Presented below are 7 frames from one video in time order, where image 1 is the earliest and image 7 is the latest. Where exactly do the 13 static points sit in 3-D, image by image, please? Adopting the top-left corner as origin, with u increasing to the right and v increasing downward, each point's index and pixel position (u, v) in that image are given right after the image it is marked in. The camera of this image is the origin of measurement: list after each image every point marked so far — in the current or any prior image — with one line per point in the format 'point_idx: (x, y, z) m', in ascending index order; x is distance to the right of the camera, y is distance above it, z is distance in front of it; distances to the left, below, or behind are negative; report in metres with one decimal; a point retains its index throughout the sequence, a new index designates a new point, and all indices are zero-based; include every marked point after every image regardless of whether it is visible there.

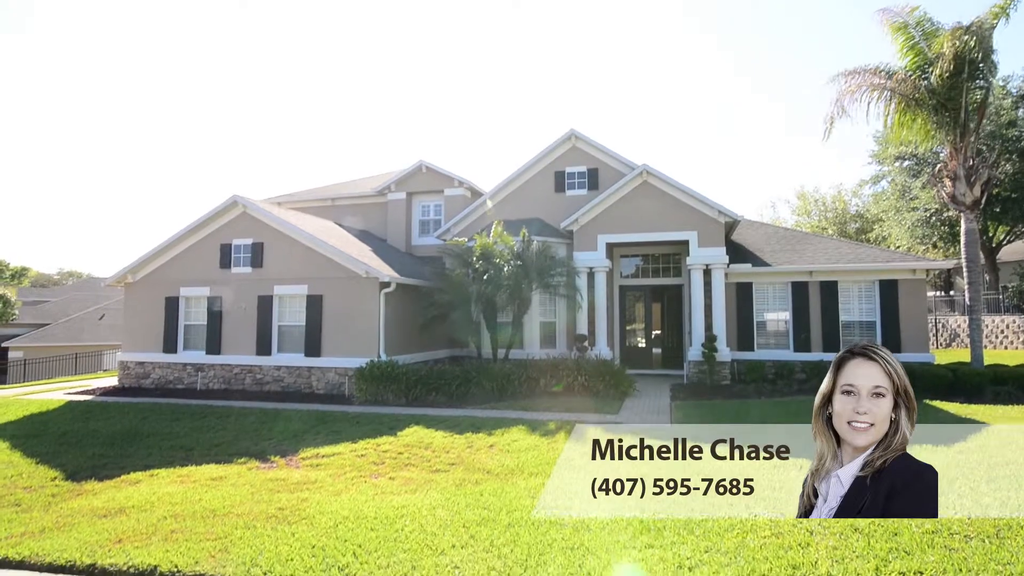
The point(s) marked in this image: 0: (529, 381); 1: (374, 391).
0: (+0.4, -2.2, +13.5) m
1: (-3.2, -2.4, +13.2) m
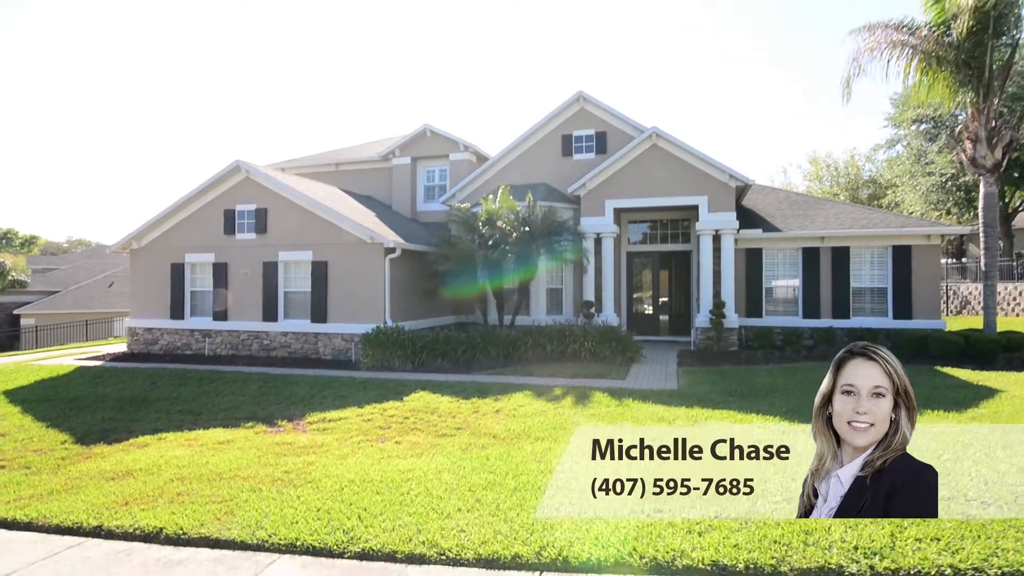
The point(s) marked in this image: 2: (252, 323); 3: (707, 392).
0: (+0.5, -1.4, +13.5) m
1: (-3.1, -1.6, +13.2) m
2: (-6.9, -1.0, +15.2) m
3: (+3.3, -1.8, +9.6) m
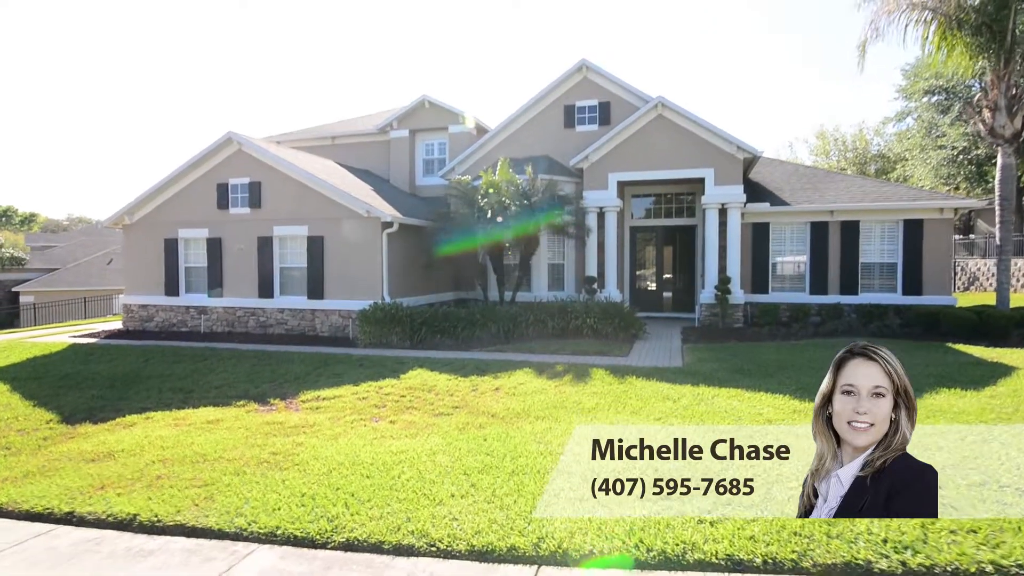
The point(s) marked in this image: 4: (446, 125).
0: (+0.5, -0.8, +13.2) m
1: (-3.1, -1.0, +12.9) m
2: (-6.9, -0.3, +14.9) m
3: (+3.3, -1.3, +9.3) m
4: (-2.2, +5.5, +19.3) m
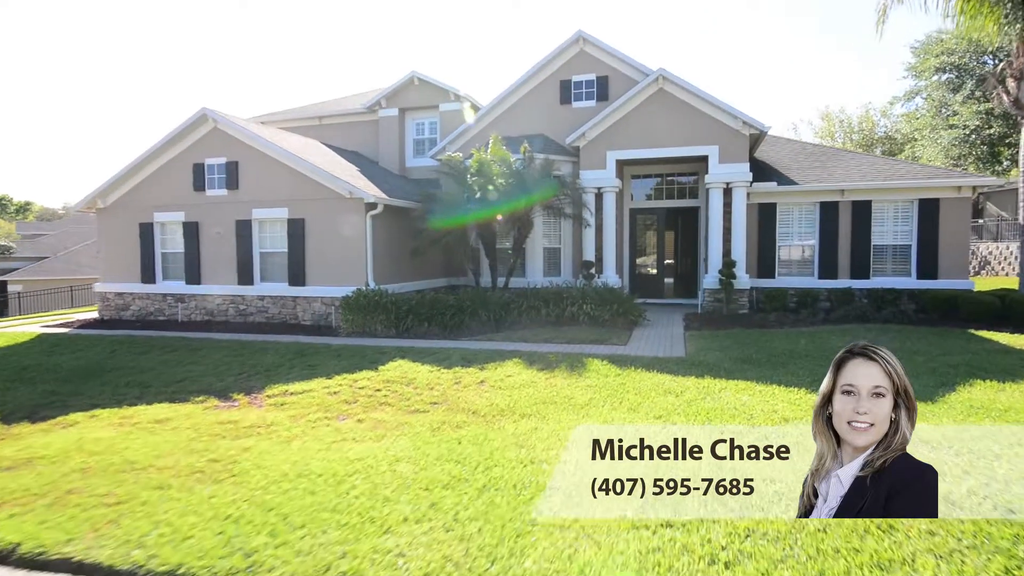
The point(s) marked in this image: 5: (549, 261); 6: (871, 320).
0: (+0.4, -0.5, +12.4) m
1: (-3.2, -0.7, +12.2) m
2: (-7.1, 0.0, +14.2) m
3: (+3.1, -1.1, +8.5) m
4: (-2.4, +6.0, +18.4) m
5: (+1.0, +0.8, +16.0) m
6: (+8.3, -0.7, +13.2) m
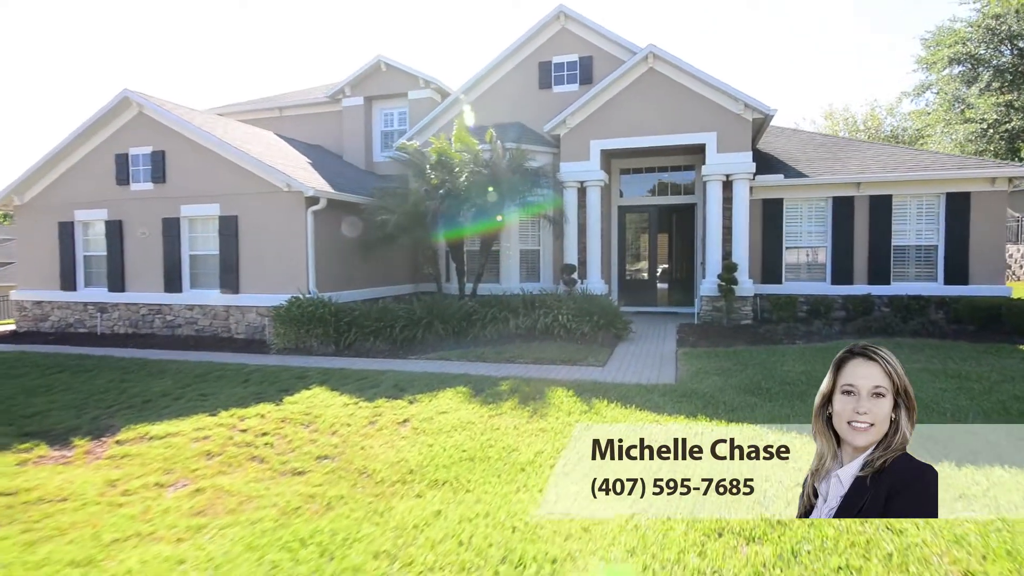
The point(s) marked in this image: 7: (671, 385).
0: (-0.3, -0.7, +10.6) m
1: (-3.9, -0.9, +10.4) m
2: (-7.8, -0.1, +12.3) m
3: (+2.4, -1.2, +6.7) m
4: (-3.1, +5.8, +16.6) m
5: (+0.4, +0.6, +14.2) m
6: (+7.6, -0.9, +11.4) m
7: (+1.9, -1.2, +6.9) m
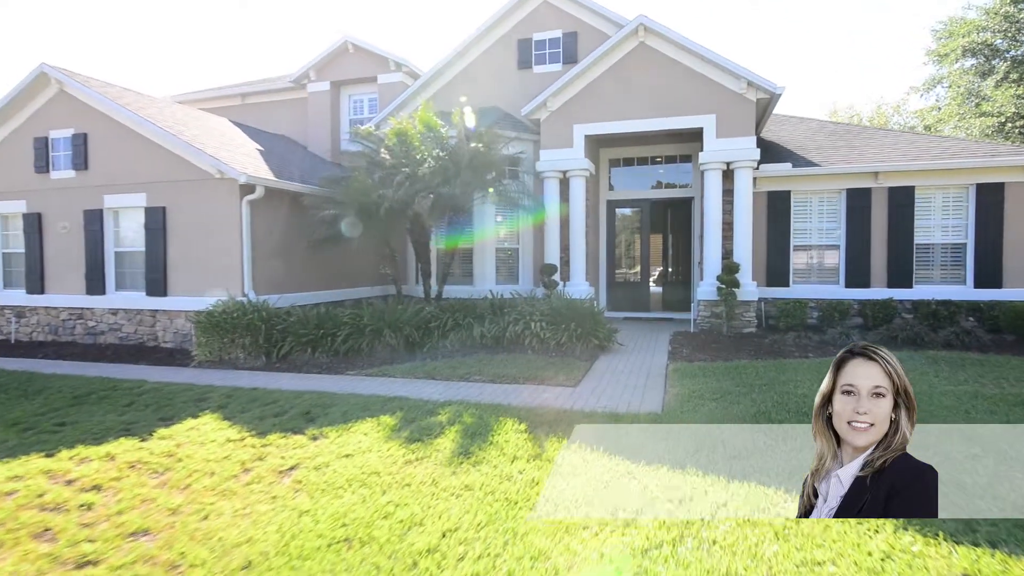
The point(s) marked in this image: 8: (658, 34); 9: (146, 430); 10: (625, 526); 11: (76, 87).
0: (-0.9, -0.7, +9.1) m
1: (-4.5, -0.9, +8.9) m
2: (-8.3, -0.2, +10.8) m
3: (+1.8, -1.2, +5.2) m
4: (-3.7, +5.7, +15.1) m
5: (-0.2, +0.5, +12.7) m
6: (+7.1, -0.9, +9.8) m
7: (+1.4, -1.2, +5.4) m
8: (+2.9, +5.0, +11.1) m
9: (-3.4, -1.3, +5.4) m
10: (+0.6, -1.3, +3.4) m
11: (-8.0, +3.7, +10.4) m
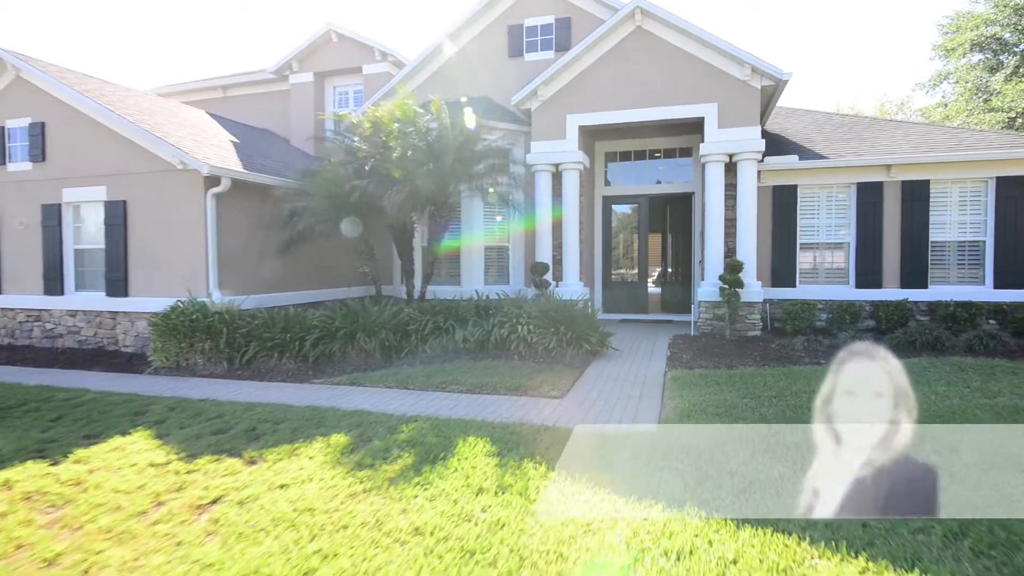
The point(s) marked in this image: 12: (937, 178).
0: (-1.1, -0.7, +8.4) m
1: (-4.7, -0.9, +8.2) m
2: (-8.6, -0.2, +10.1) m
3: (+1.6, -1.2, +4.4) m
4: (-3.9, +5.7, +14.4) m
5: (-0.4, +0.5, +12.0) m
6: (+6.9, -1.0, +9.1) m
7: (+1.2, -1.2, +4.7) m
8: (+2.7, +4.9, +10.4) m
9: (-3.6, -1.3, +4.7) m
10: (+0.4, -1.3, +2.7) m
11: (-8.2, +3.7, +9.7) m
12: (+7.9, +2.0, +10.5) m
